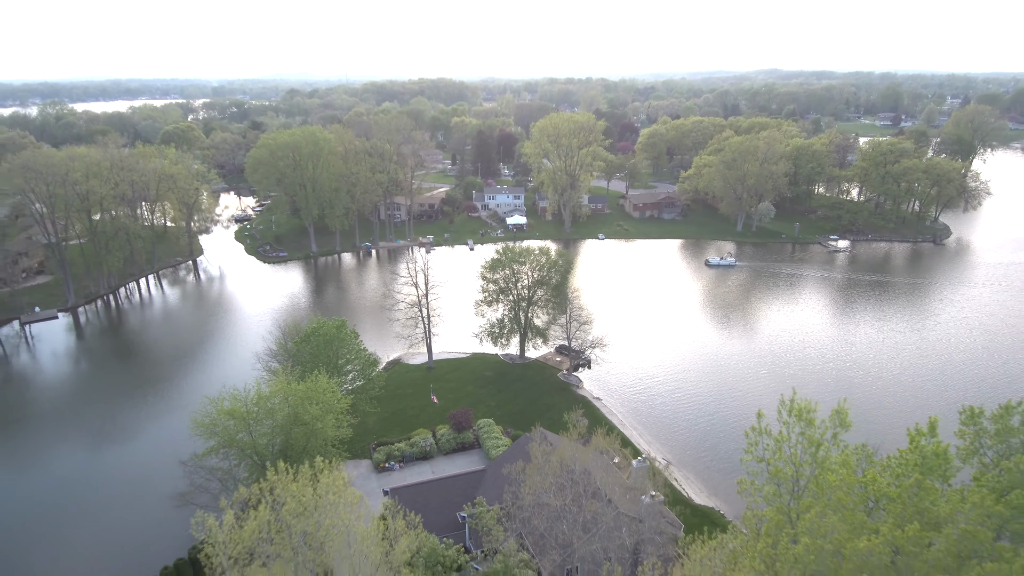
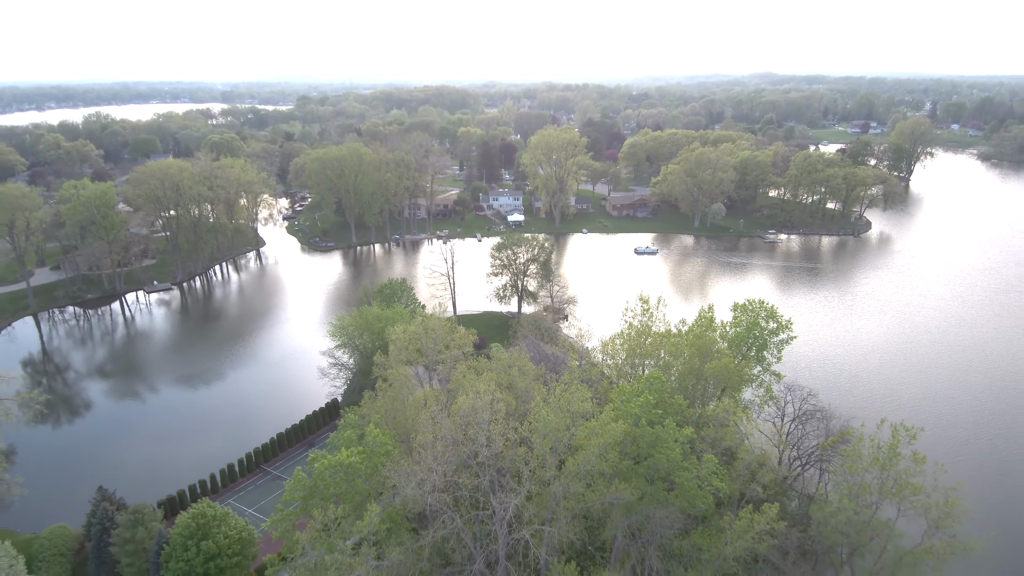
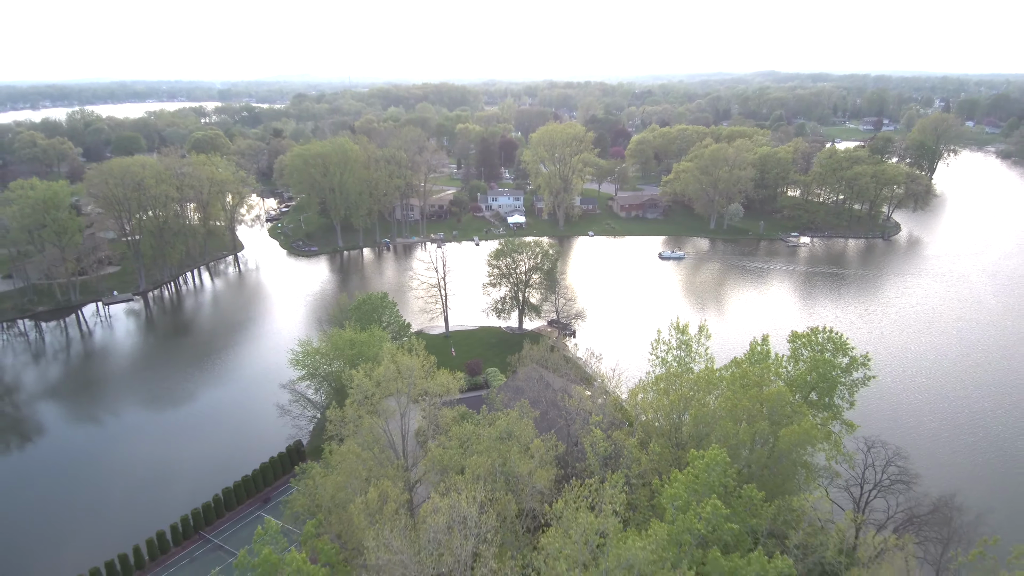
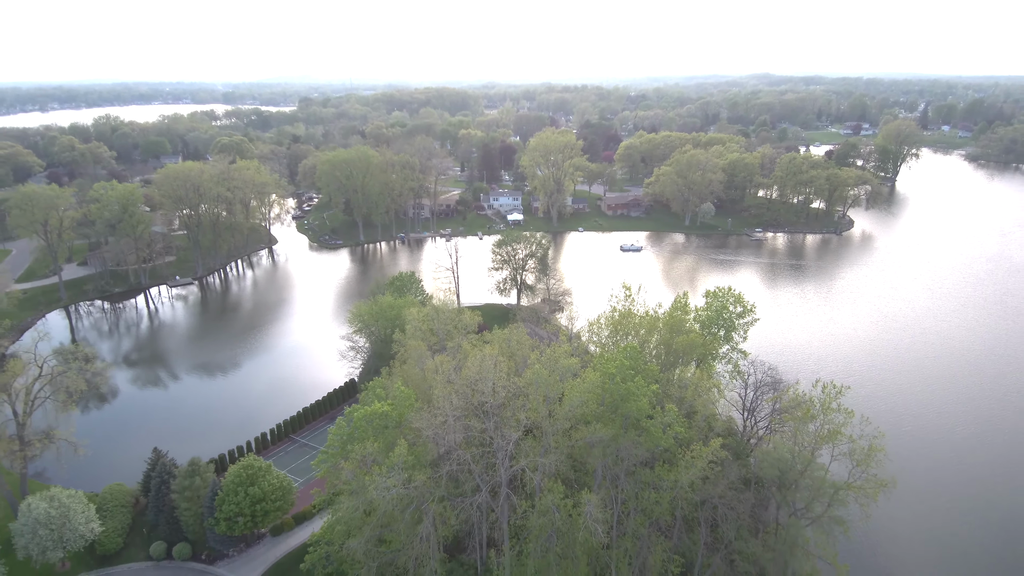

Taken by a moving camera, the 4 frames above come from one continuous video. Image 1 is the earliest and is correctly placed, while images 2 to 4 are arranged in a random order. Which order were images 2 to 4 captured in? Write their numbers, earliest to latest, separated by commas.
3, 2, 4
